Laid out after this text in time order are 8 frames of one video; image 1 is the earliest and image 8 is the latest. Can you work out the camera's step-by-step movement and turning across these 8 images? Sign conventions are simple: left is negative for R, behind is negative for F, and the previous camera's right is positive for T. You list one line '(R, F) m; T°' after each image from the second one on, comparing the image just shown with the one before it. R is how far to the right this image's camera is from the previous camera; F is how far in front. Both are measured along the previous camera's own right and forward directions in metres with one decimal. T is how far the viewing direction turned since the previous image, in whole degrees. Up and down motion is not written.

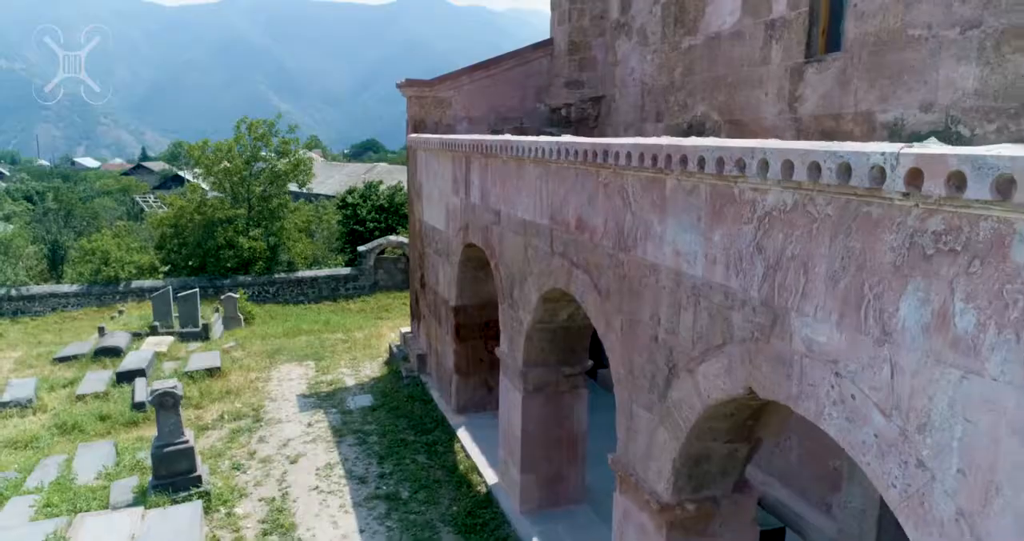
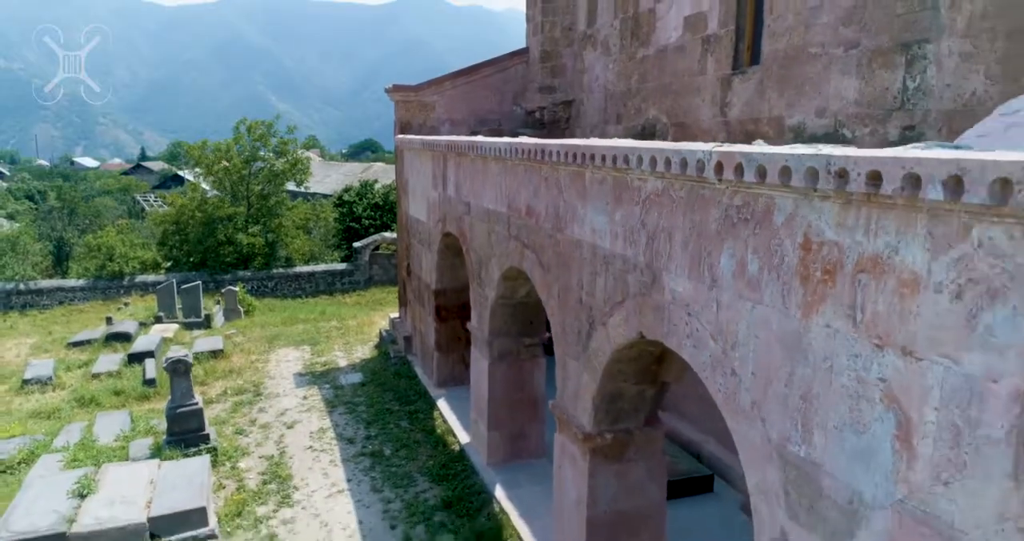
(+0.3, -0.9) m; 0°
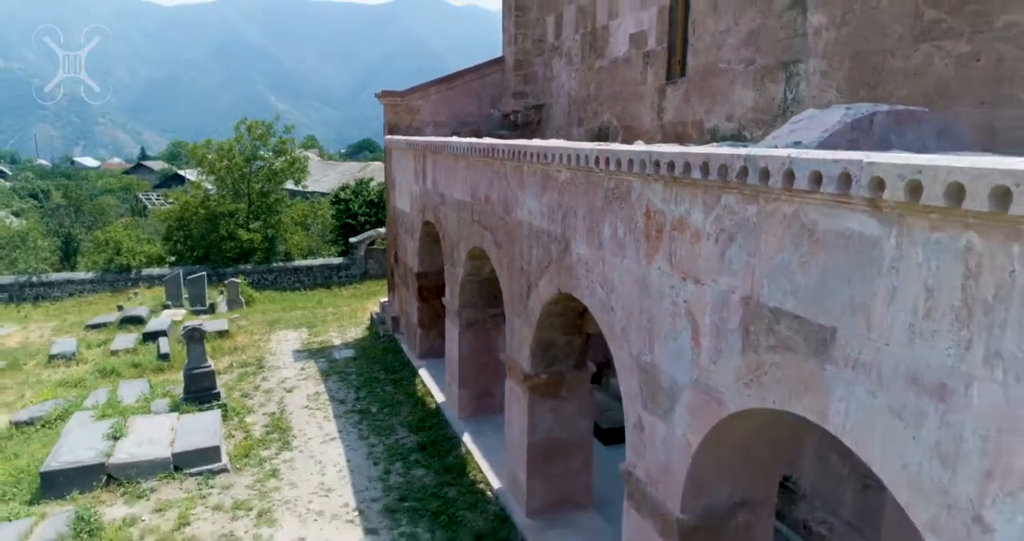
(+0.3, -1.1) m; 0°
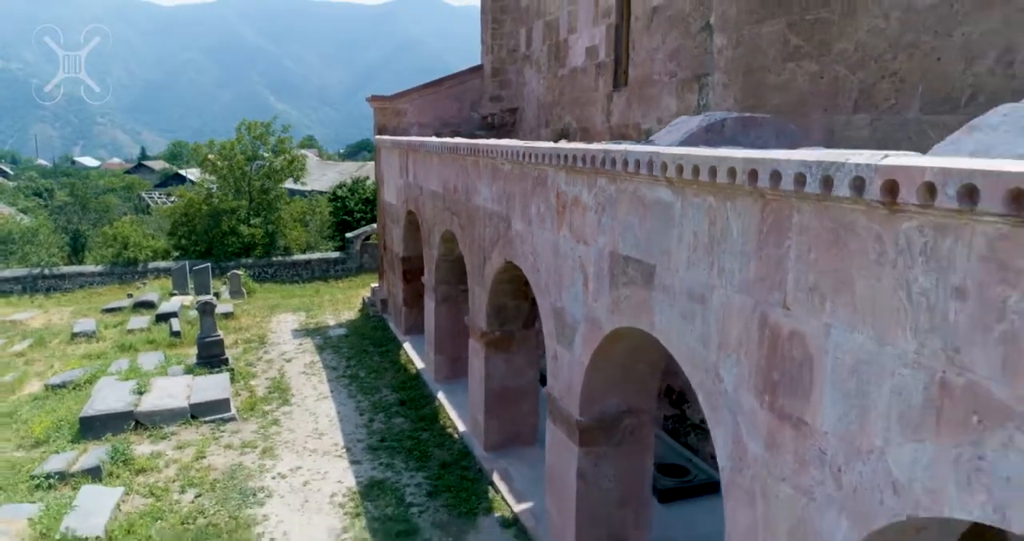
(+0.4, -1.2) m; 0°
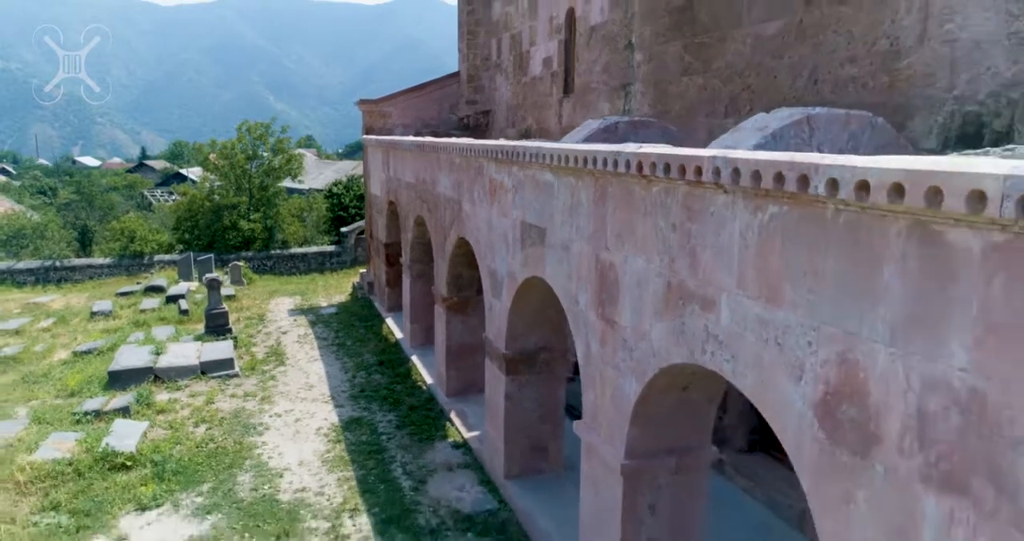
(+0.5, -1.4) m; 0°
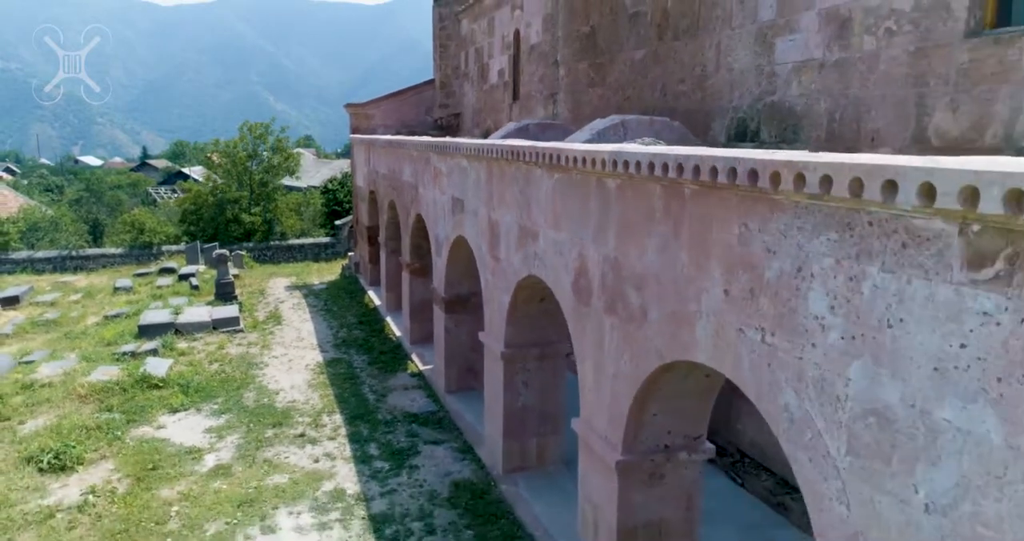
(+0.7, -2.1) m; 0°
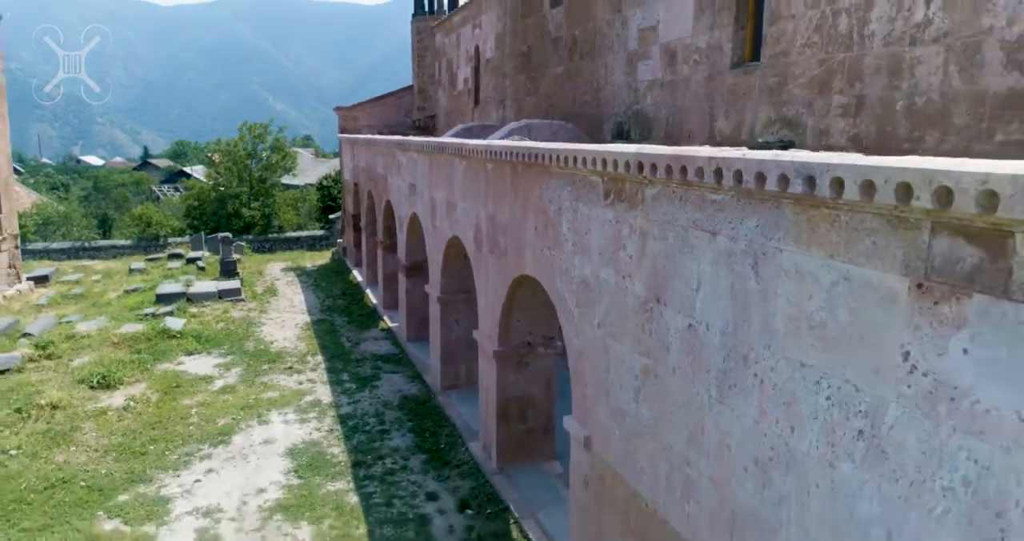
(+0.8, -2.1) m; 0°
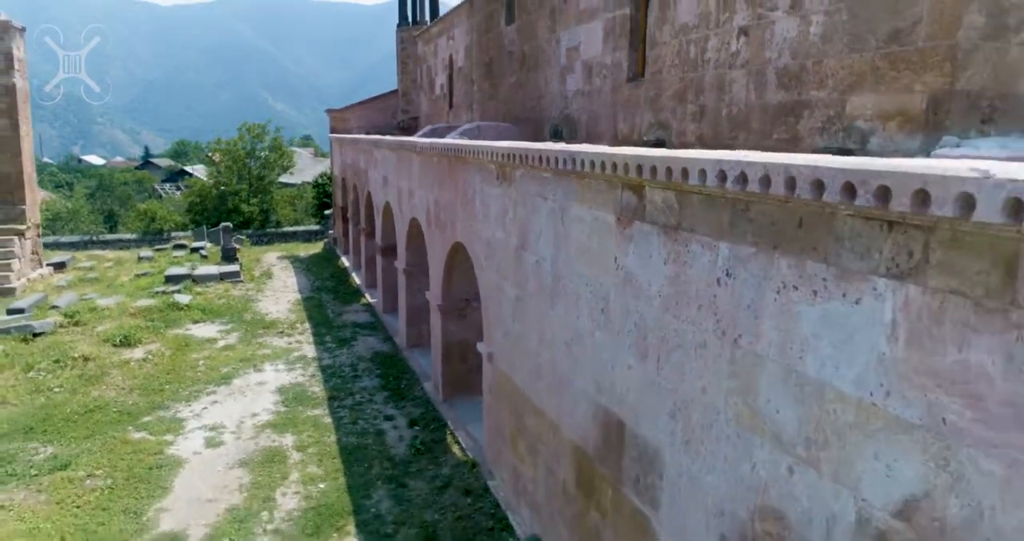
(+0.6, -1.7) m; 0°
